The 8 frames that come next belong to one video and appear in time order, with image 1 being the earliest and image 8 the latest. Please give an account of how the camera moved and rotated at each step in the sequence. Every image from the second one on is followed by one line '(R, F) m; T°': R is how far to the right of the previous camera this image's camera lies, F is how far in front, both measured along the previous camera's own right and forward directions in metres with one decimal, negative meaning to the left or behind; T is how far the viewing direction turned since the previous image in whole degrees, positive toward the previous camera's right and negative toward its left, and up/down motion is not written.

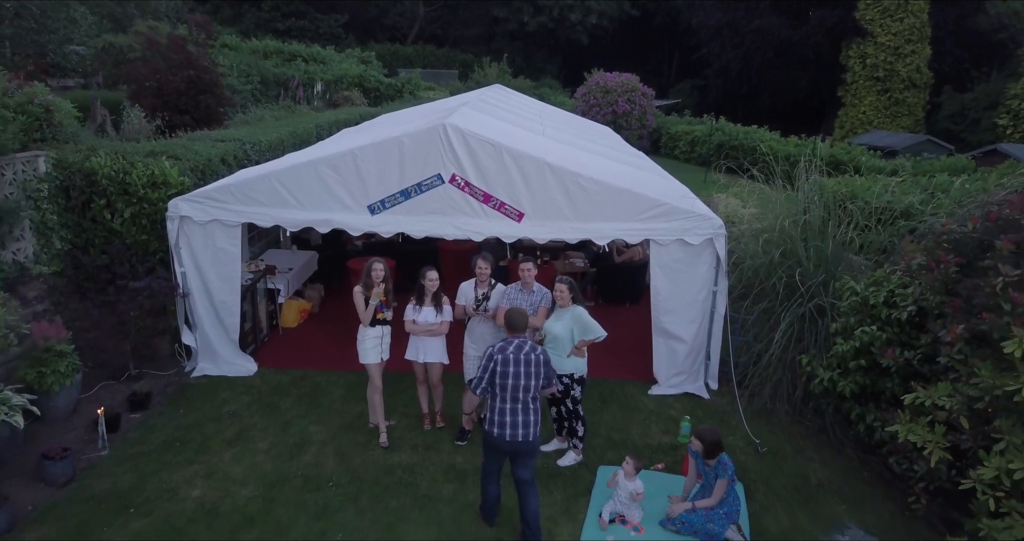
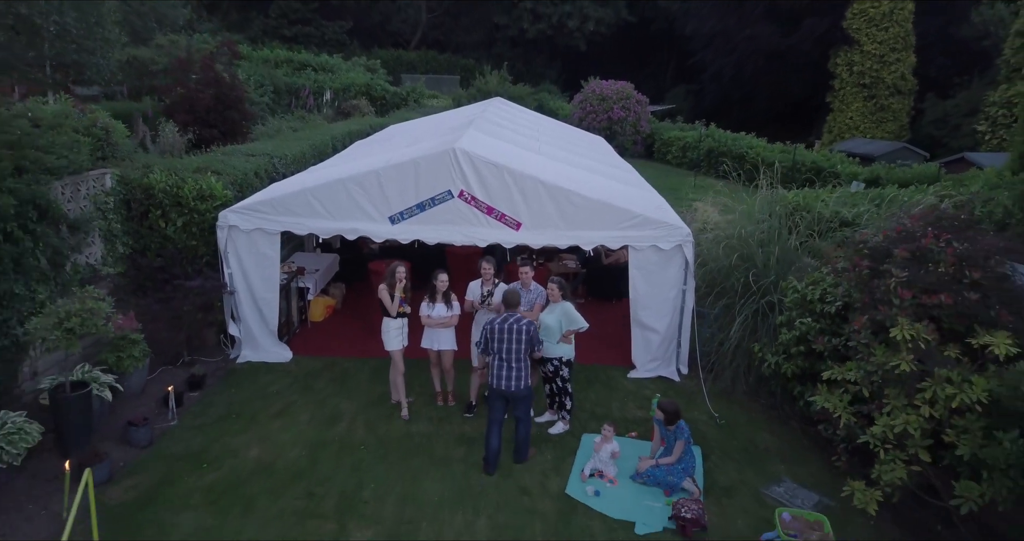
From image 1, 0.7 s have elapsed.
(0.0, -1.0) m; 0°
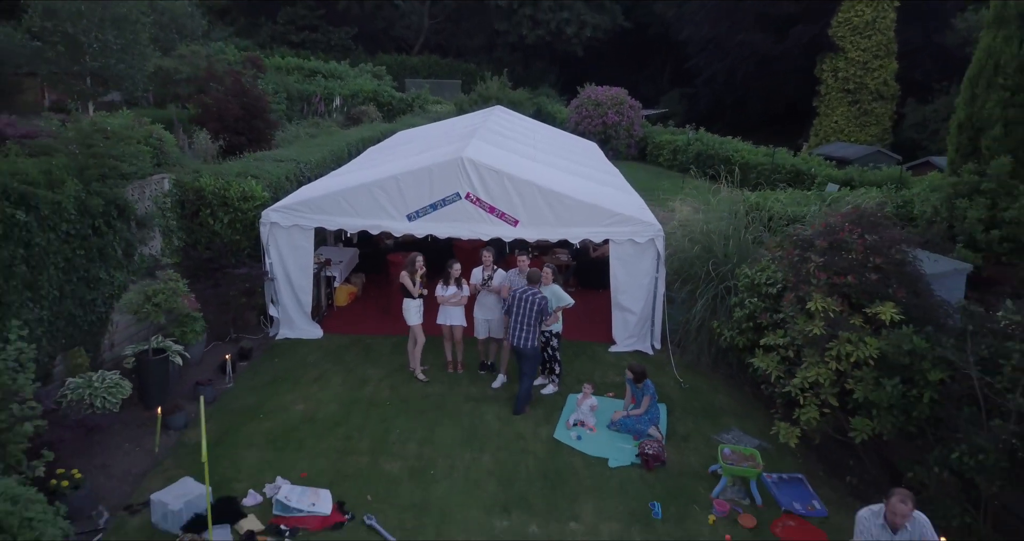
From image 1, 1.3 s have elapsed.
(0.0, -1.2) m; 0°
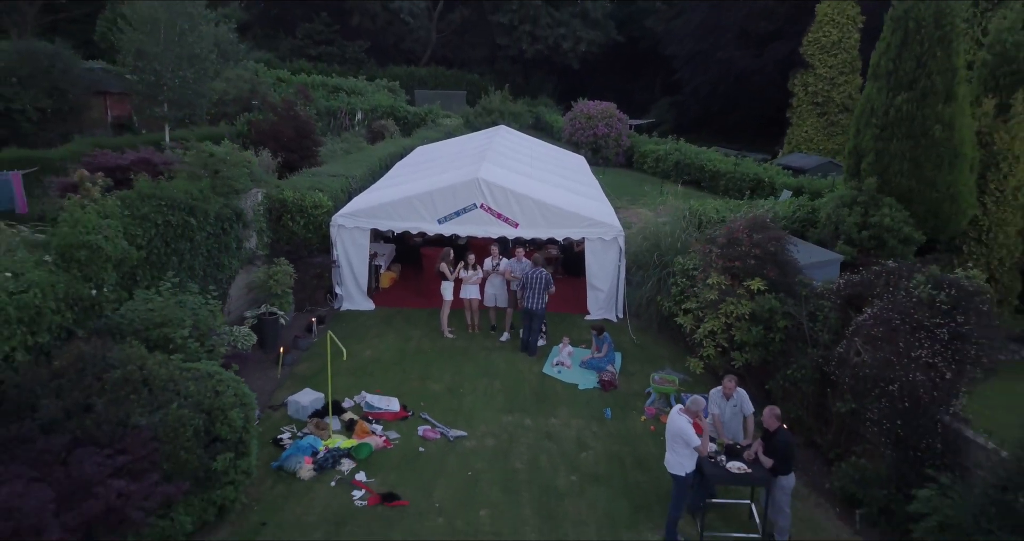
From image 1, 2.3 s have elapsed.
(0.0, -3.0) m; 0°
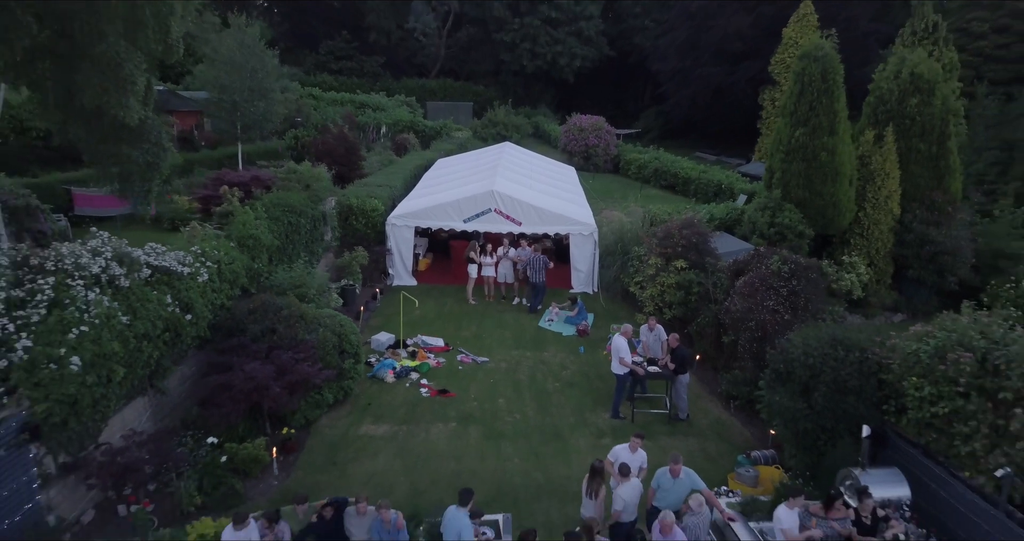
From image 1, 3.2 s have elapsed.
(-0.1, -4.2) m; 0°
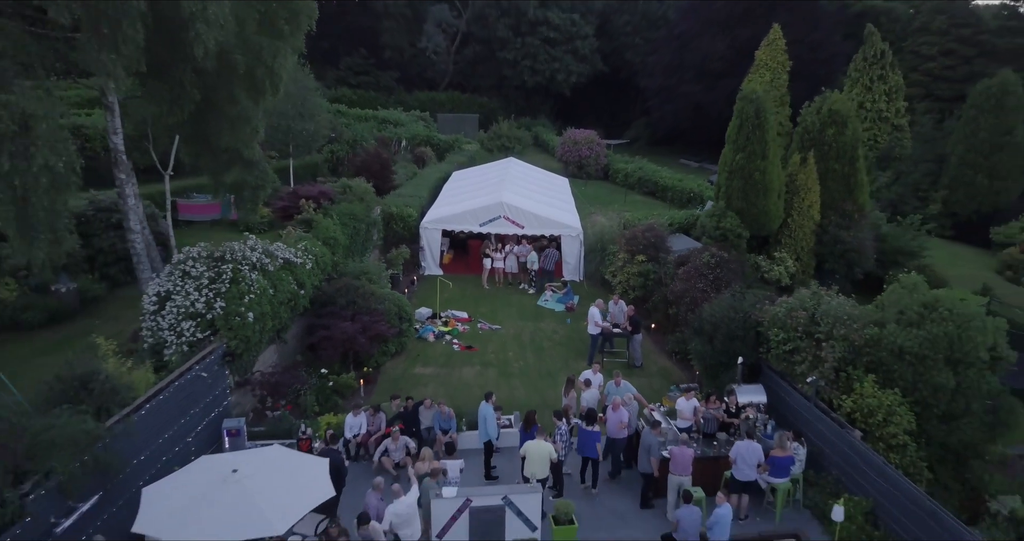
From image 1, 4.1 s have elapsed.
(-0.1, -4.5) m; 0°
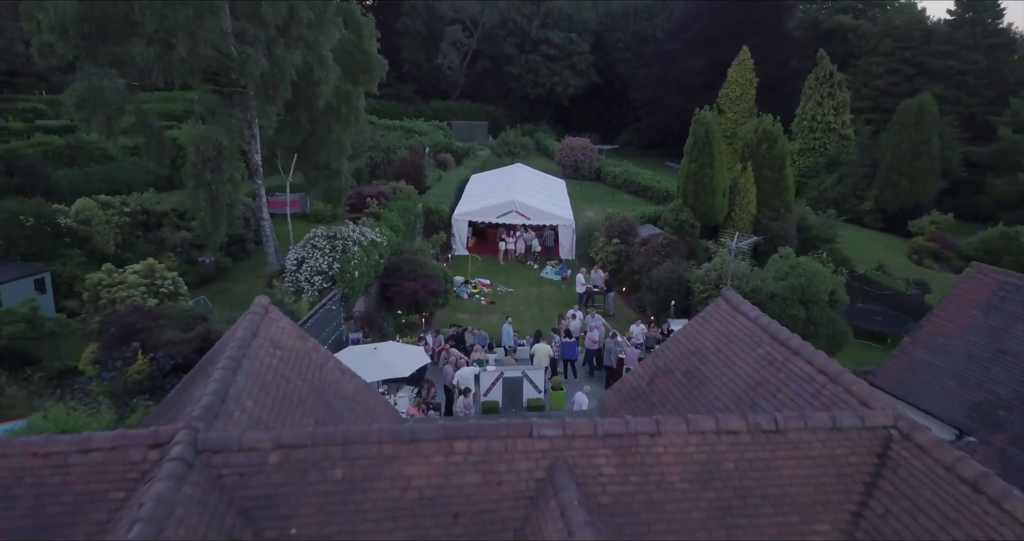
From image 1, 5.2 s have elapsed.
(-0.2, -6.4) m; 0°
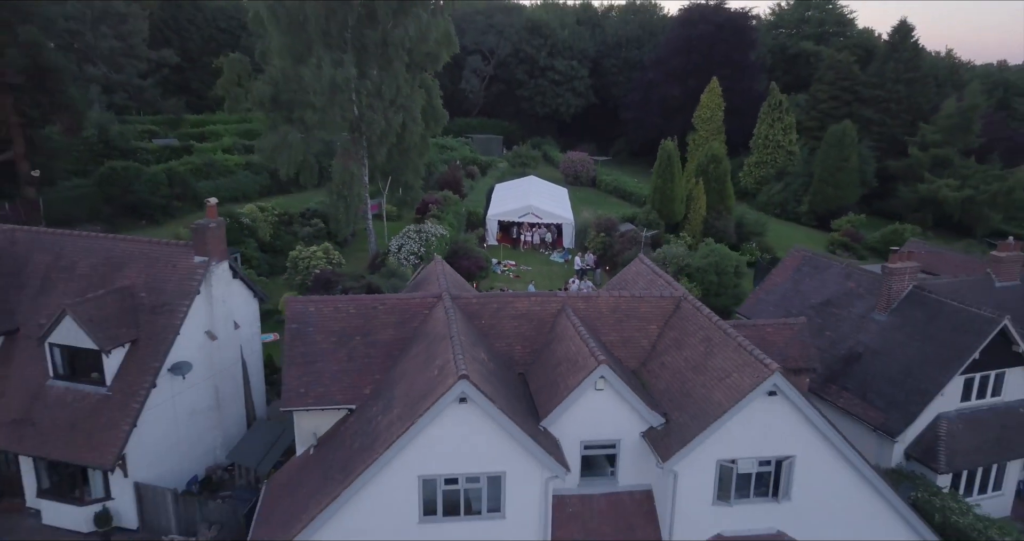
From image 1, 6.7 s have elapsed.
(-0.6, -10.4) m; 0°
